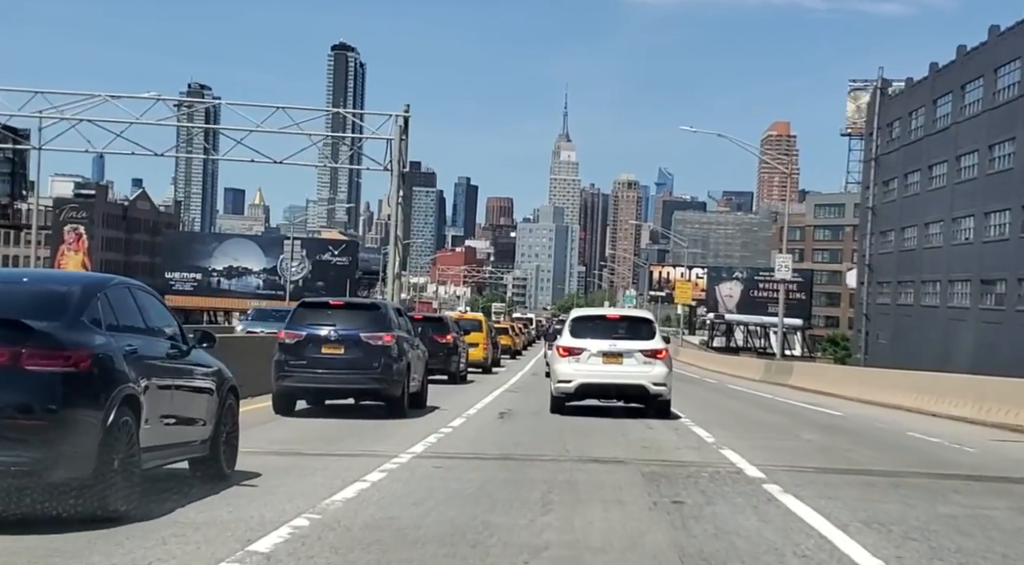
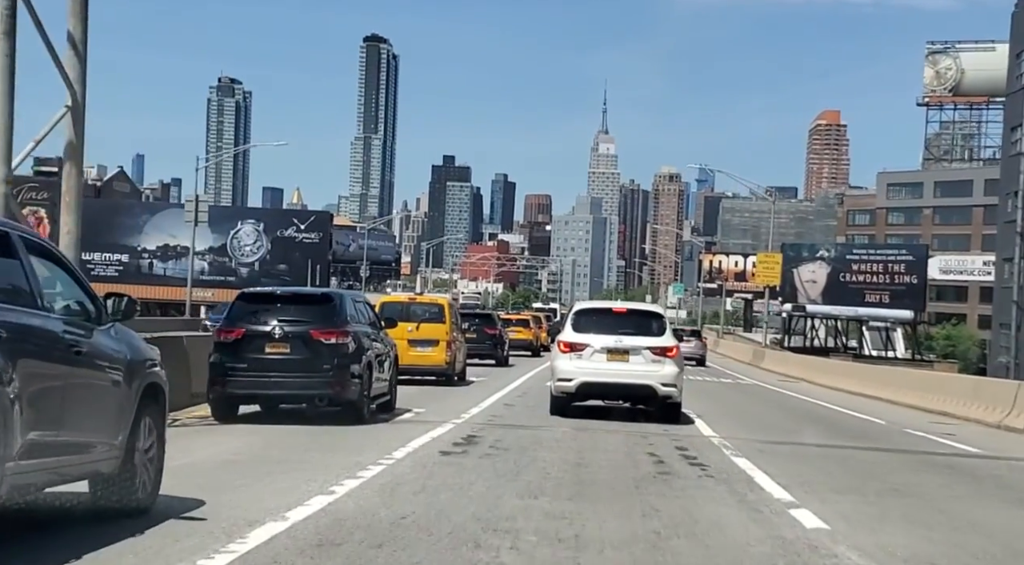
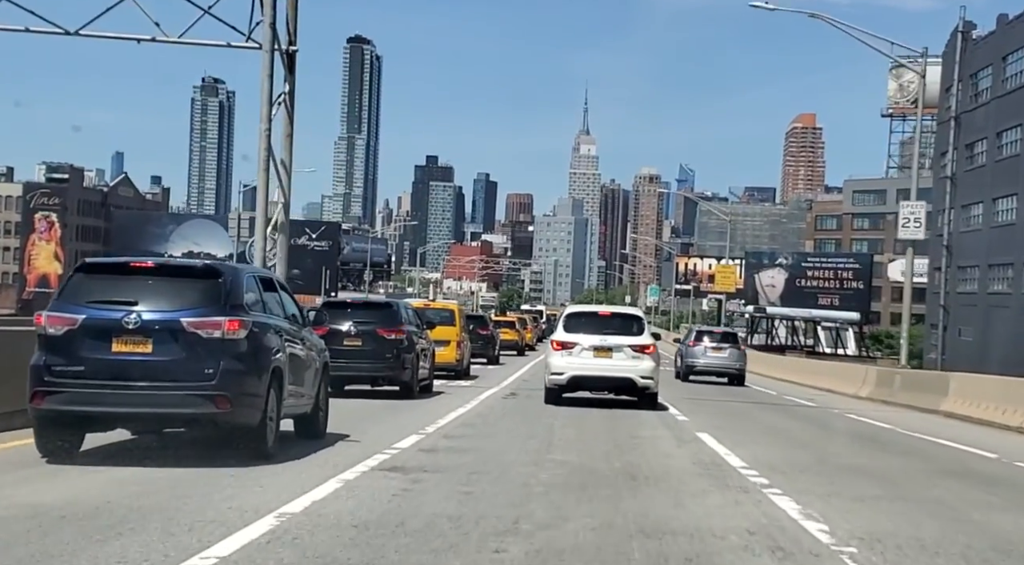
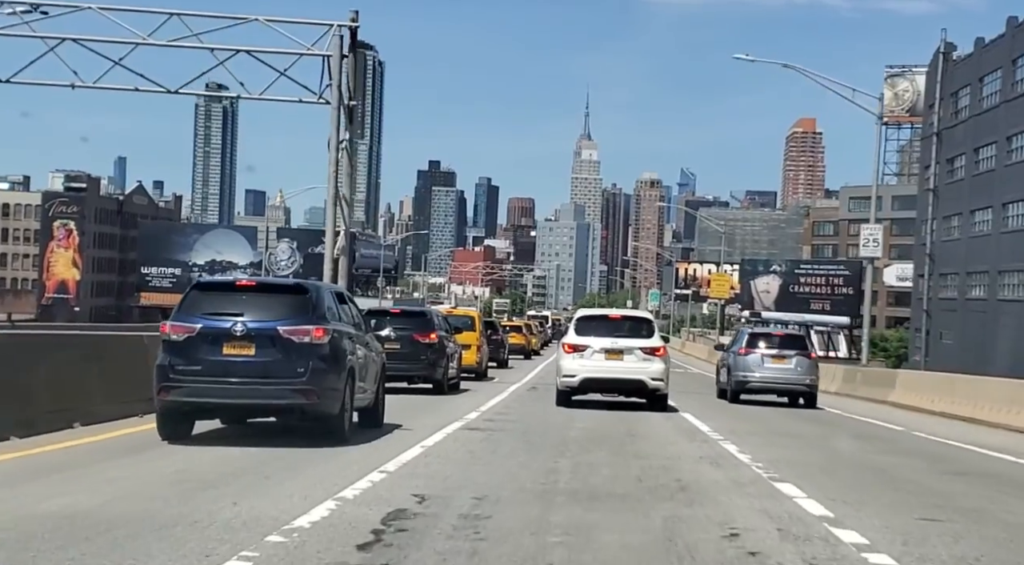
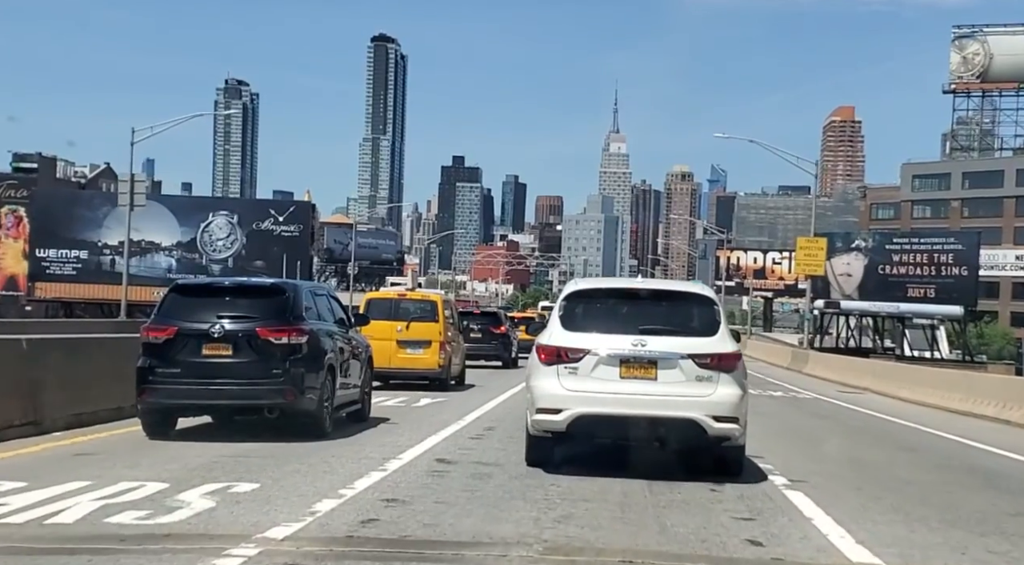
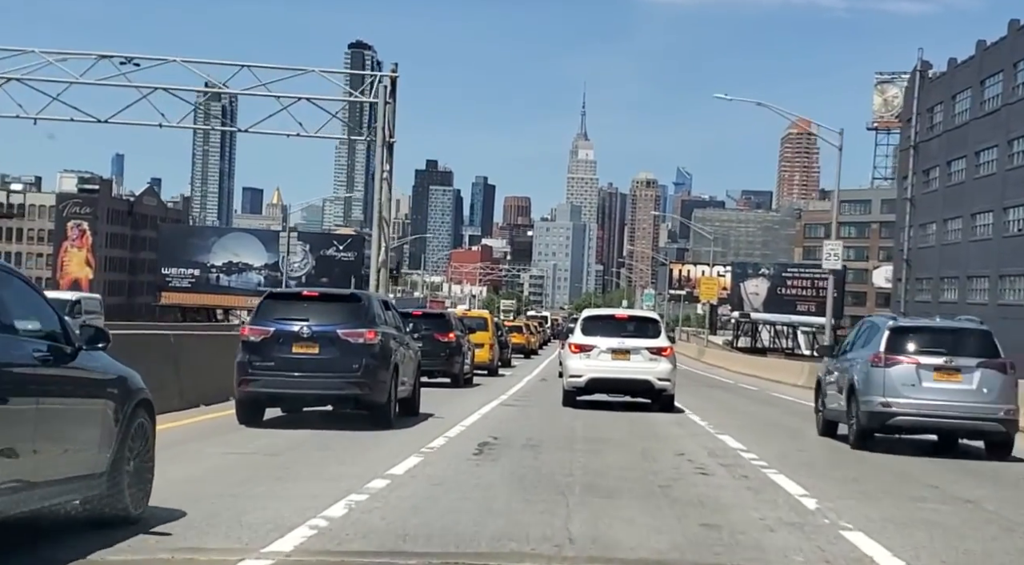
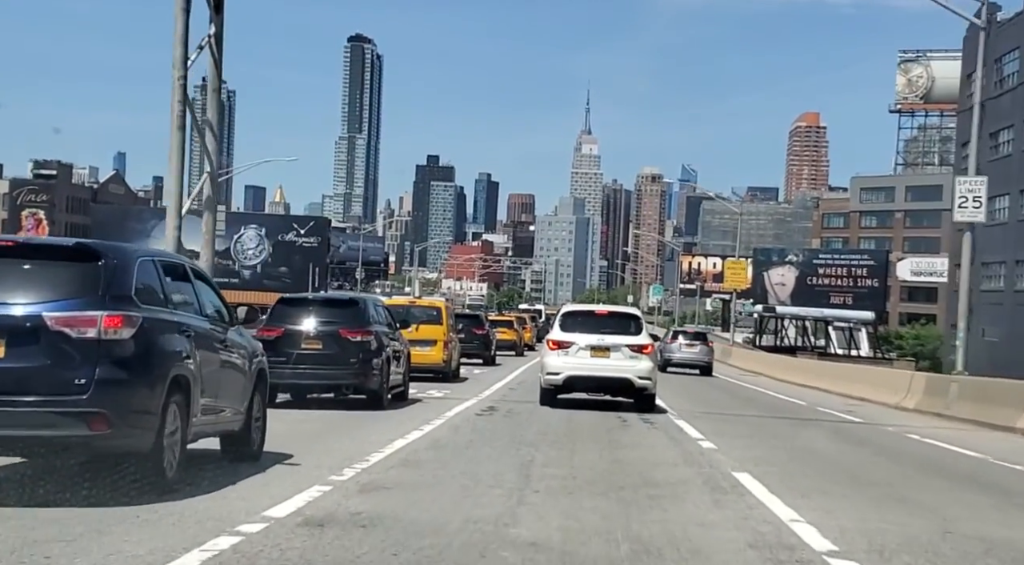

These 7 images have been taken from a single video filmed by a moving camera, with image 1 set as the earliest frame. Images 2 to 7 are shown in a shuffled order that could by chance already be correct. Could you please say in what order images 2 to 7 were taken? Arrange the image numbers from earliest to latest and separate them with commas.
6, 4, 3, 7, 2, 5
